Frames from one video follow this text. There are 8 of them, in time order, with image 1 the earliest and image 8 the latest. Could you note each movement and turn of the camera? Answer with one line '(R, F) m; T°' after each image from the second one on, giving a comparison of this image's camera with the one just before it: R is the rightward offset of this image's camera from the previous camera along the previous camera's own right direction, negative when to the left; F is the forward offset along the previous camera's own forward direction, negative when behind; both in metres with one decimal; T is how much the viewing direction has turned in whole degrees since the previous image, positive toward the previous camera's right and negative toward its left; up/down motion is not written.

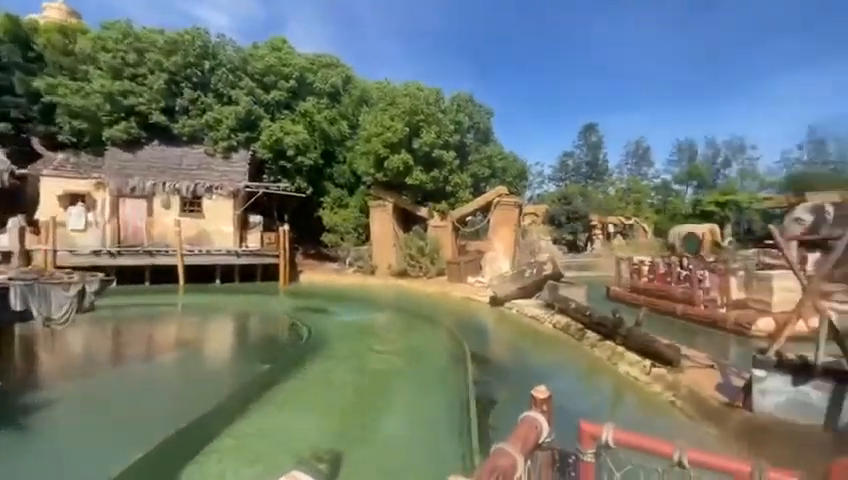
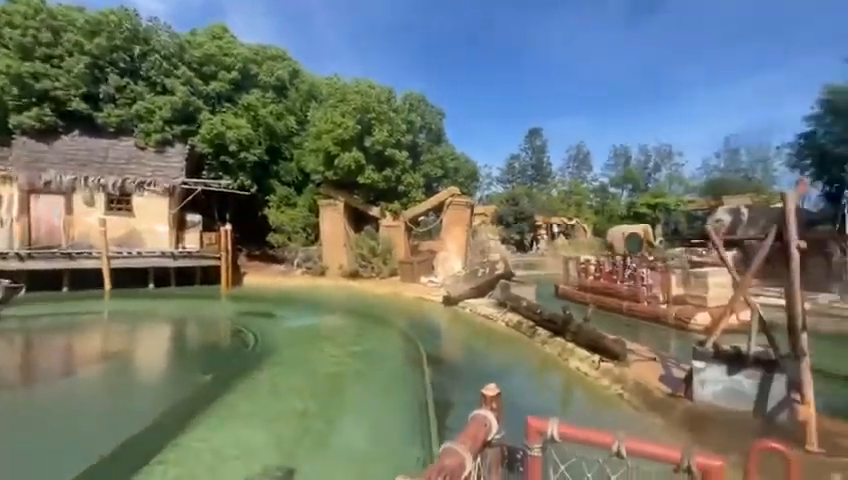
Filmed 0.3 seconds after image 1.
(-0.1, +0.2) m; +7°
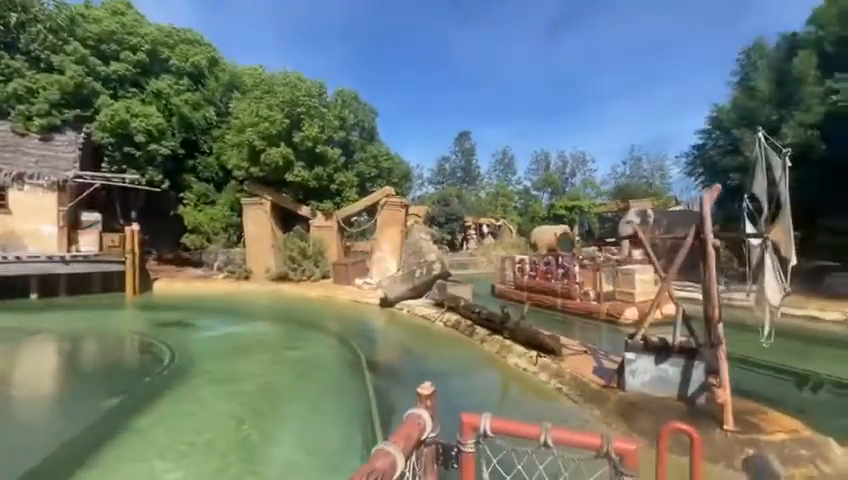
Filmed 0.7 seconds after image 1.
(-0.2, +0.3) m; +10°
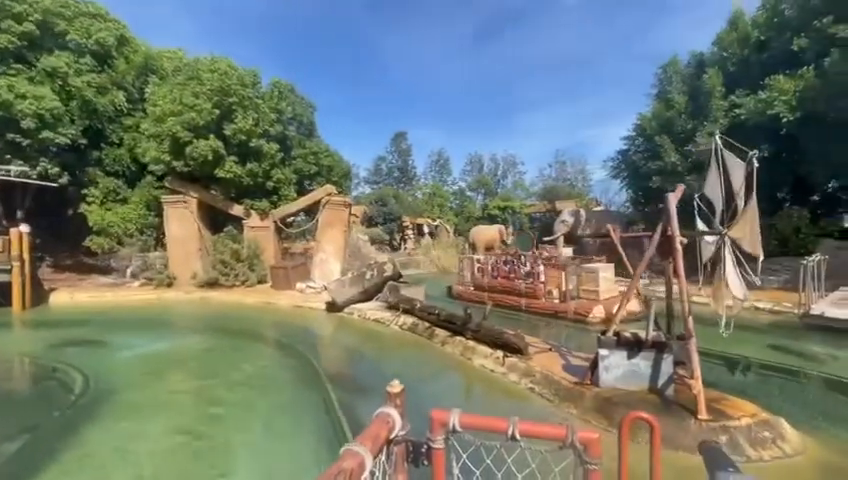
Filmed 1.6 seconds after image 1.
(-0.6, +0.5) m; +10°
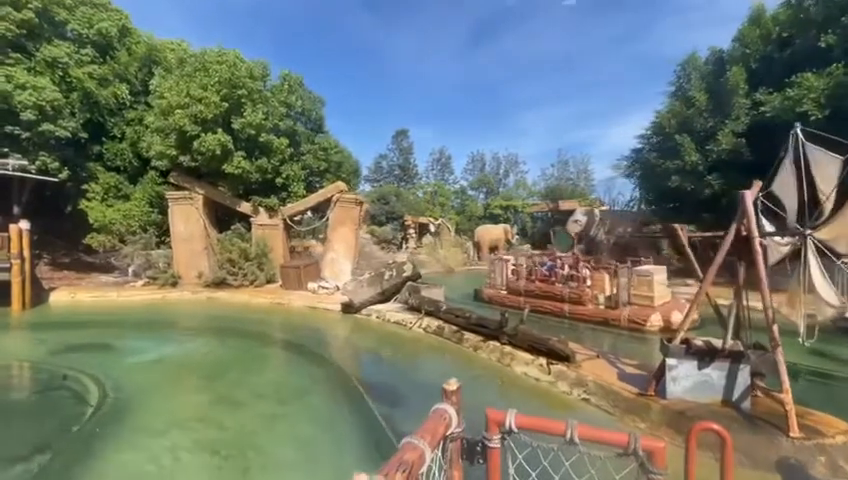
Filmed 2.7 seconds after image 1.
(-0.8, +0.5) m; +1°
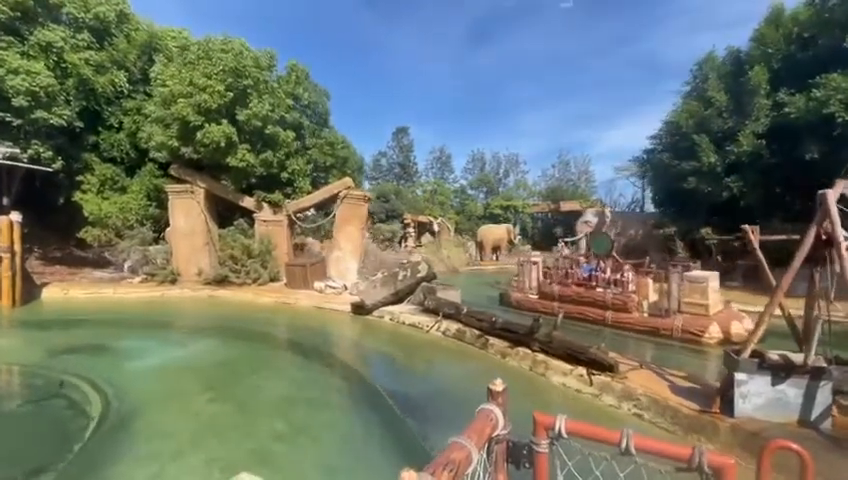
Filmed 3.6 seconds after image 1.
(-0.7, +0.6) m; +1°
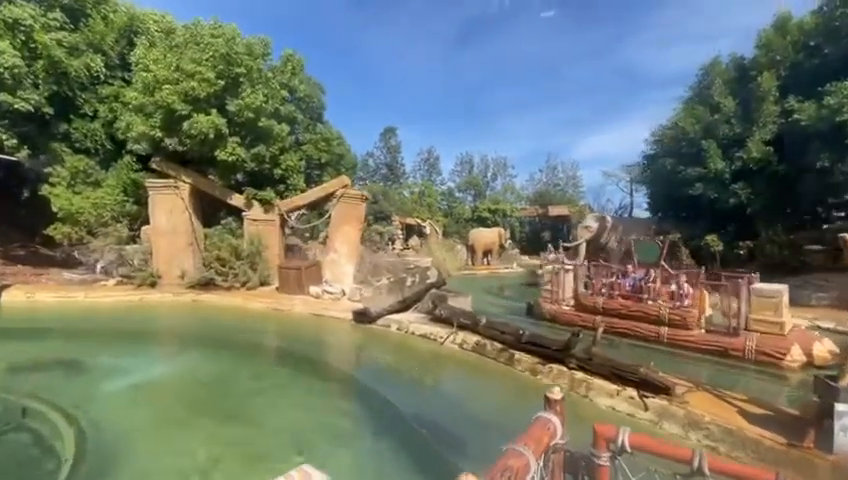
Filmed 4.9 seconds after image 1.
(-0.9, +0.9) m; +3°
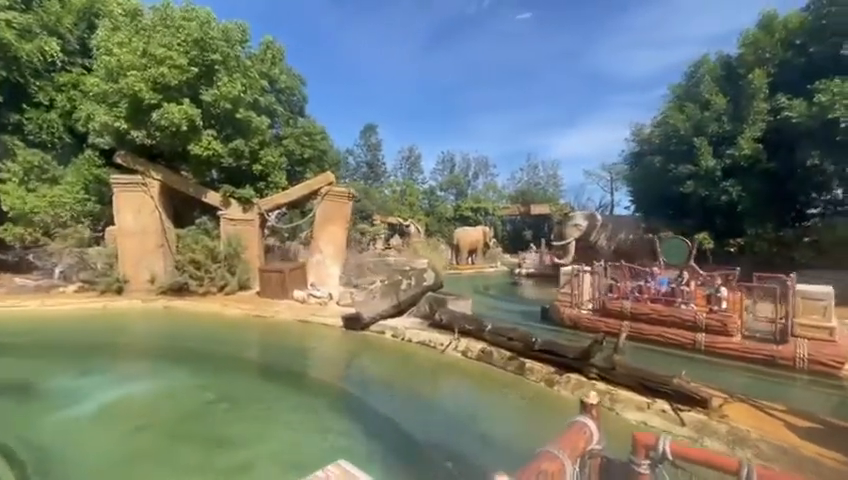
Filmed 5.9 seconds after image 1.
(-0.5, +0.7) m; +3°
